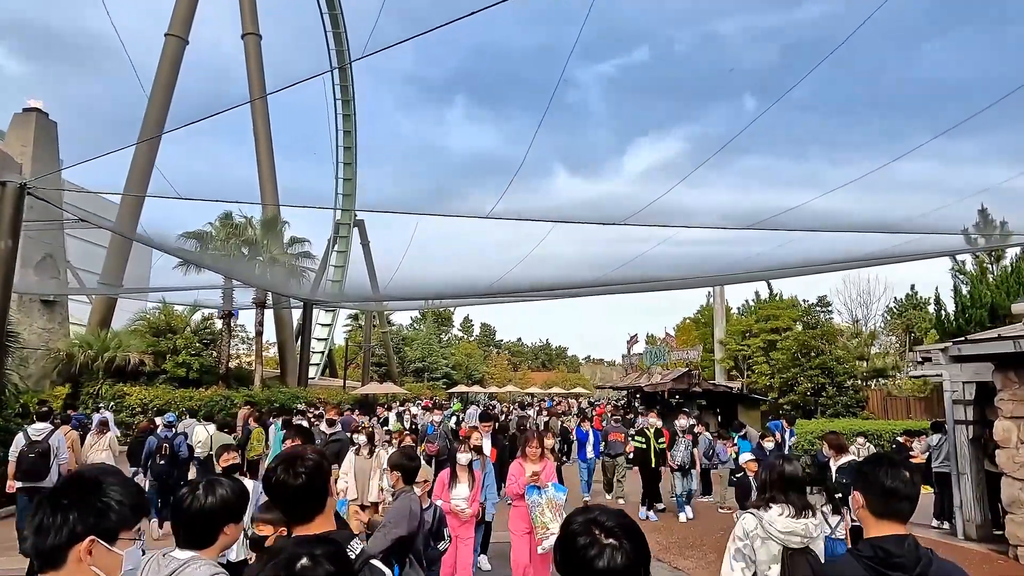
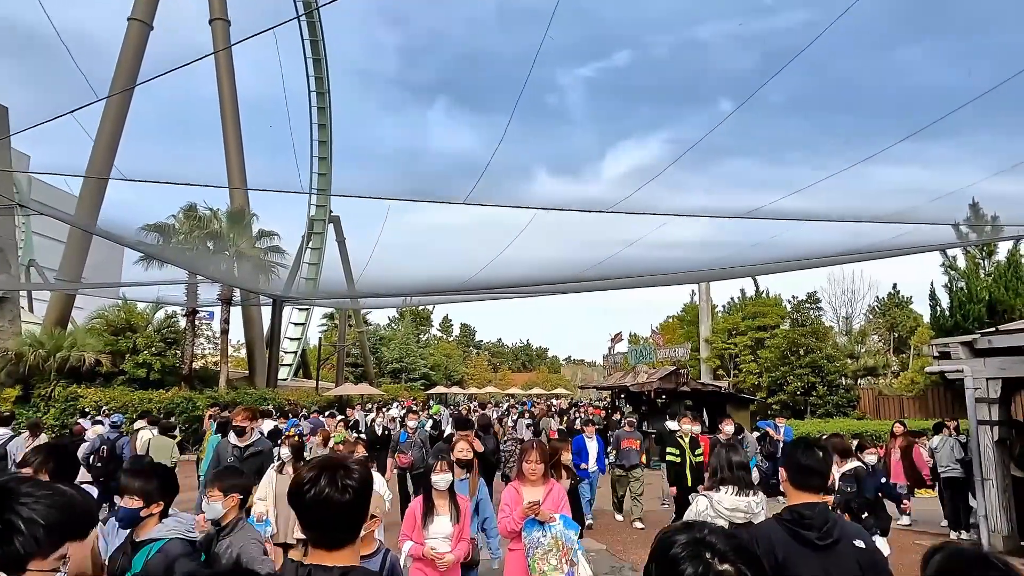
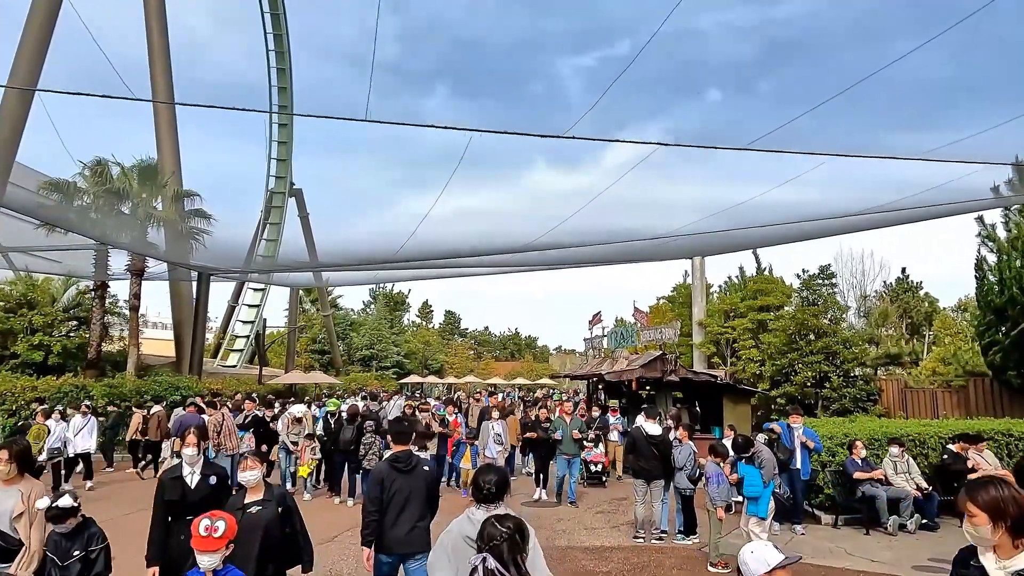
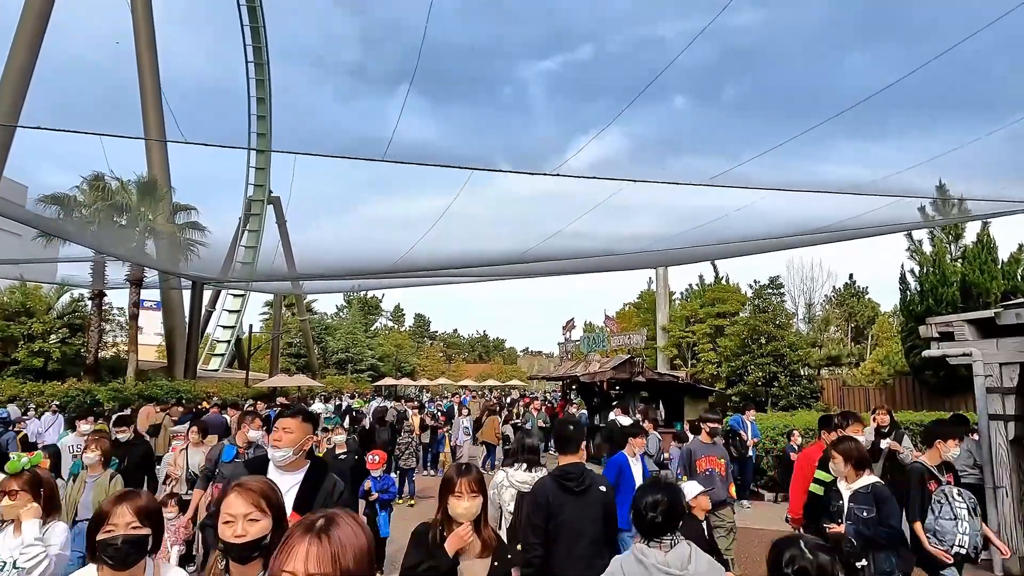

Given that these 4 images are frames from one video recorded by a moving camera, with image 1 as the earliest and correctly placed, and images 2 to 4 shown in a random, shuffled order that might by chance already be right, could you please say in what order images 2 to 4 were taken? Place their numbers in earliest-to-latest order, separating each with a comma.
2, 4, 3
